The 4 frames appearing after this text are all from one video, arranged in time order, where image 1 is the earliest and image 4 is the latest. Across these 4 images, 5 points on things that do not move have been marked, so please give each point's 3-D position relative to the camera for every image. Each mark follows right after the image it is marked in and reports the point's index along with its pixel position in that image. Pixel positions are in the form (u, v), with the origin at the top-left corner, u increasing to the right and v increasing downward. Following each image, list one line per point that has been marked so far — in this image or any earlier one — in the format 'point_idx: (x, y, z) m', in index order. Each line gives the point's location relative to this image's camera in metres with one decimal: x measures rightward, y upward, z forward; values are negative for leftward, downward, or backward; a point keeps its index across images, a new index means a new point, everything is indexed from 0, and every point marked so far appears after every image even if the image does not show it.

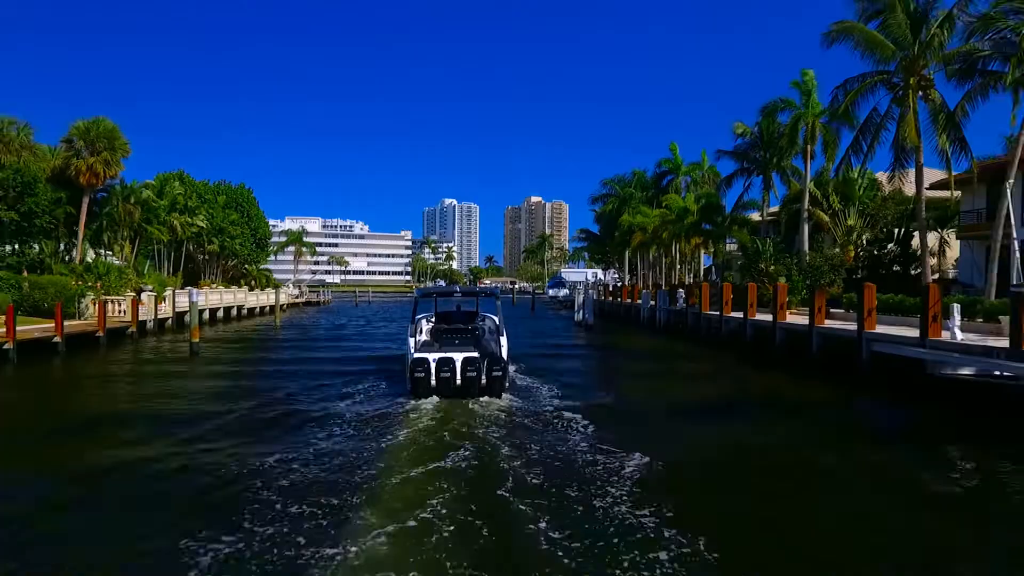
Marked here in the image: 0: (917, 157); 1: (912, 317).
0: (+10.1, +3.3, +17.2) m
1: (+11.5, -0.8, +19.5) m
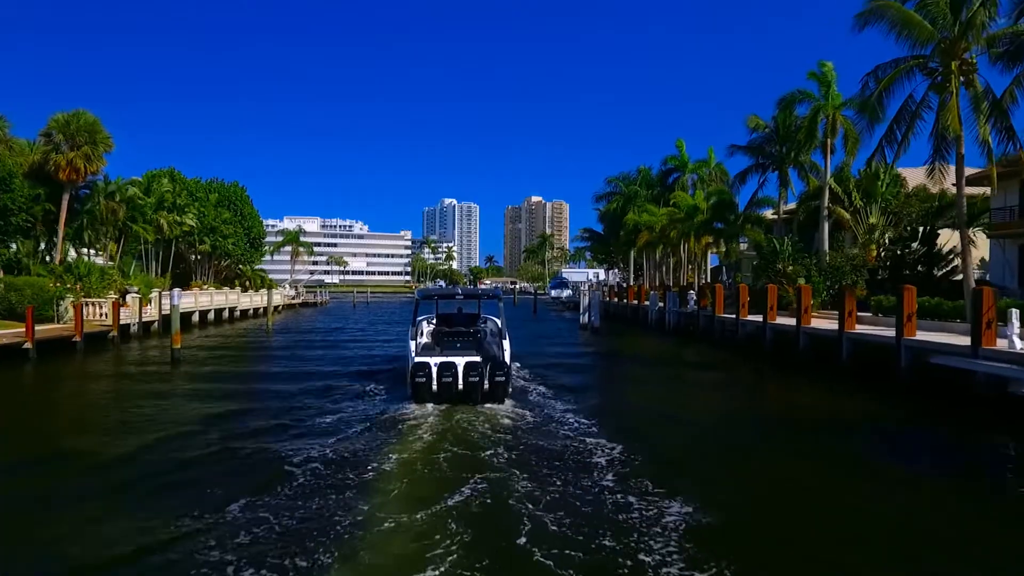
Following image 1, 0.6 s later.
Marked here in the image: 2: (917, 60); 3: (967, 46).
0: (+10.2, +3.2, +15.8) m
1: (+11.6, -0.9, +18.2) m
2: (+10.0, +5.6, +17.0) m
3: (+12.6, +6.7, +19.1) m
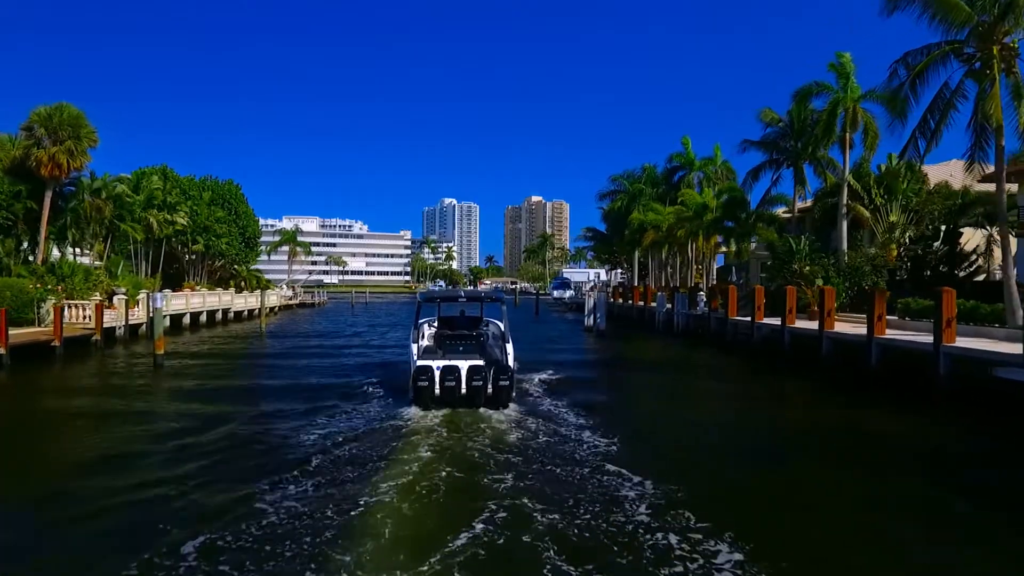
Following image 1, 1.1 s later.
0: (+10.4, +3.2, +14.7) m
1: (+11.8, -0.9, +17.0) m
2: (+10.1, +5.6, +15.9) m
3: (+12.7, +6.7, +18.0) m
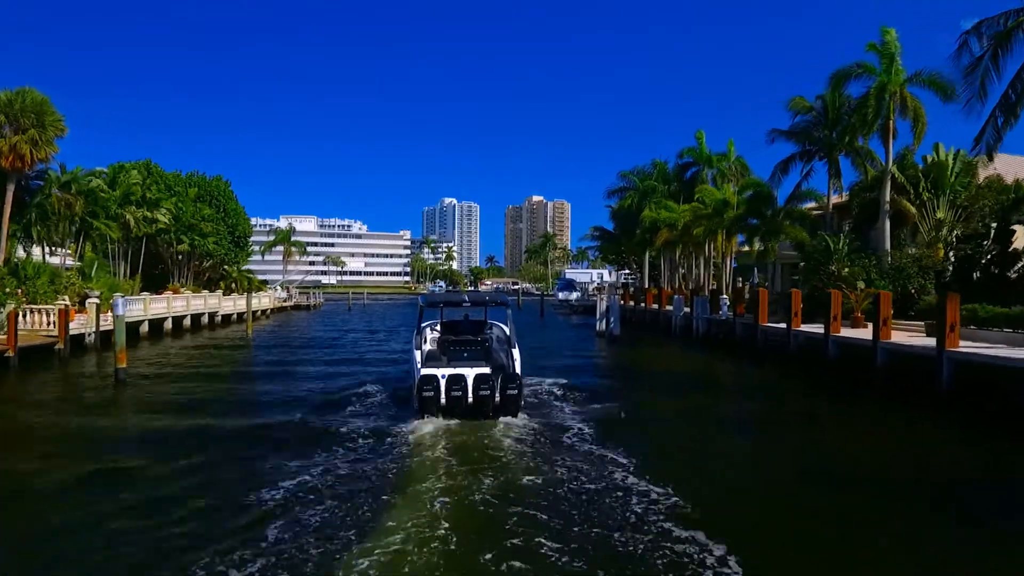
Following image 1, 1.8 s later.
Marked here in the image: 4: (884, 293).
0: (+10.6, +3.1, +12.5) m
1: (+12.0, -1.0, +14.8) m
2: (+10.4, +5.5, +13.7) m
3: (+13.0, +6.6, +15.8) m
4: (+10.0, -0.1, +19.1) m
